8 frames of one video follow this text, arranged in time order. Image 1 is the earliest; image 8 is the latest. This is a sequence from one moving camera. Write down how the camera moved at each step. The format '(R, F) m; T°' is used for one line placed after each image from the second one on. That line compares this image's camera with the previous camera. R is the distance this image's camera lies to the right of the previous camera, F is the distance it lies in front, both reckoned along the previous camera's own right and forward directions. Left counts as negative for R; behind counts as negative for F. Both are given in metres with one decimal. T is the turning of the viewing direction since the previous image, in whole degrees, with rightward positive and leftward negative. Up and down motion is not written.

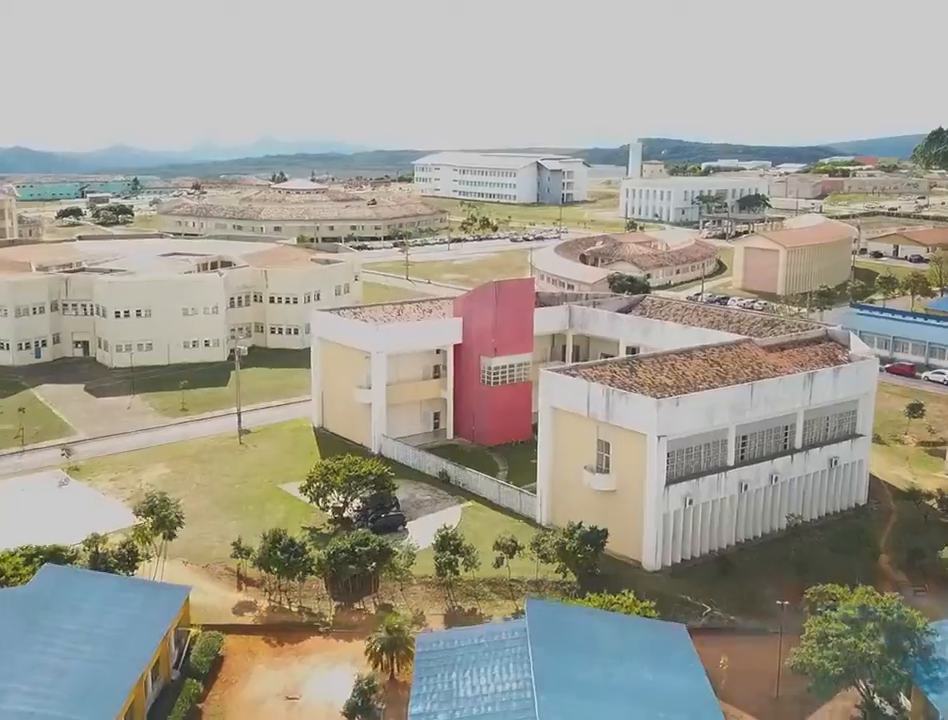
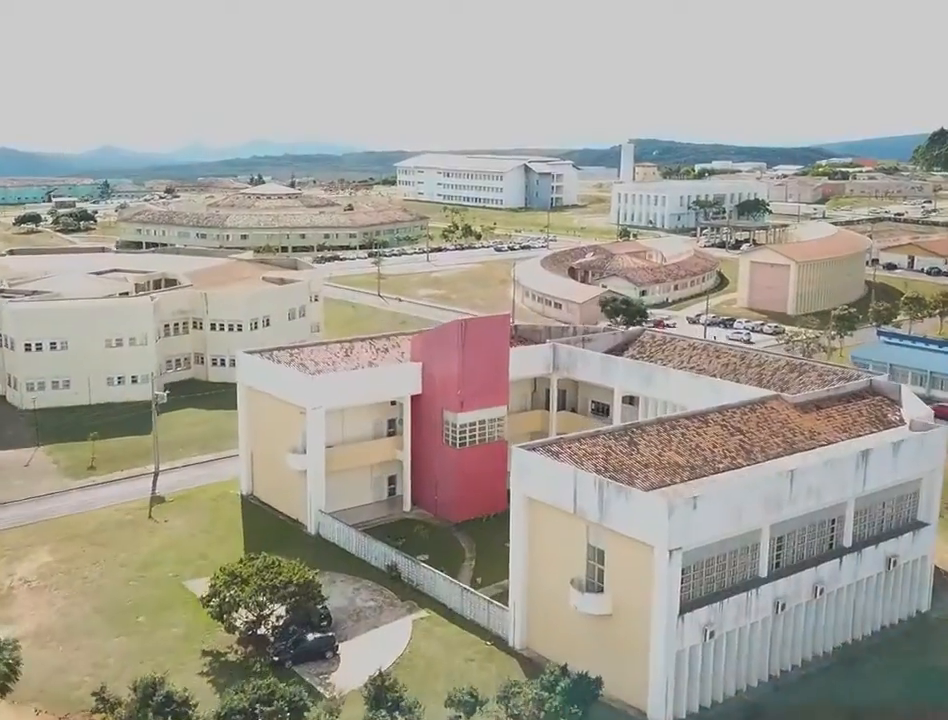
(+1.1, +8.3) m; +1°
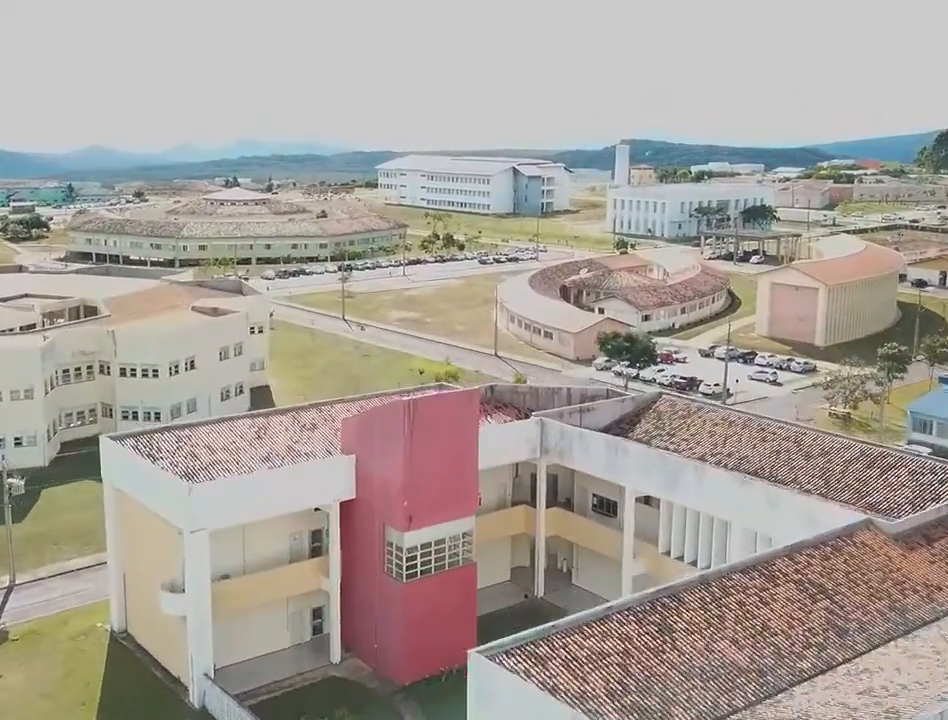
(+1.0, +10.4) m; 0°
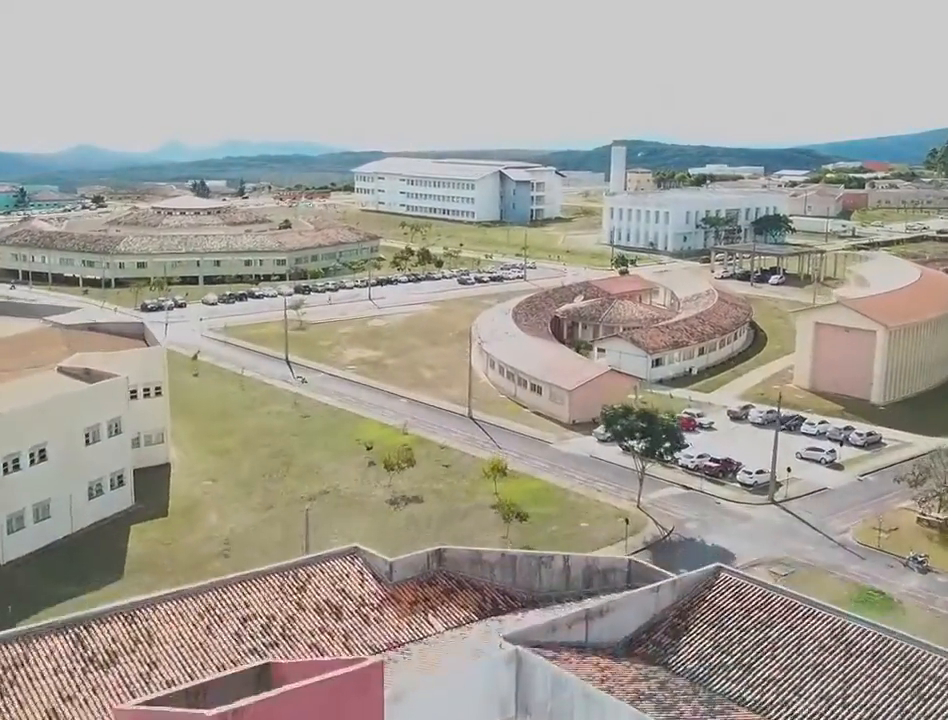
(+1.2, +13.0) m; +1°
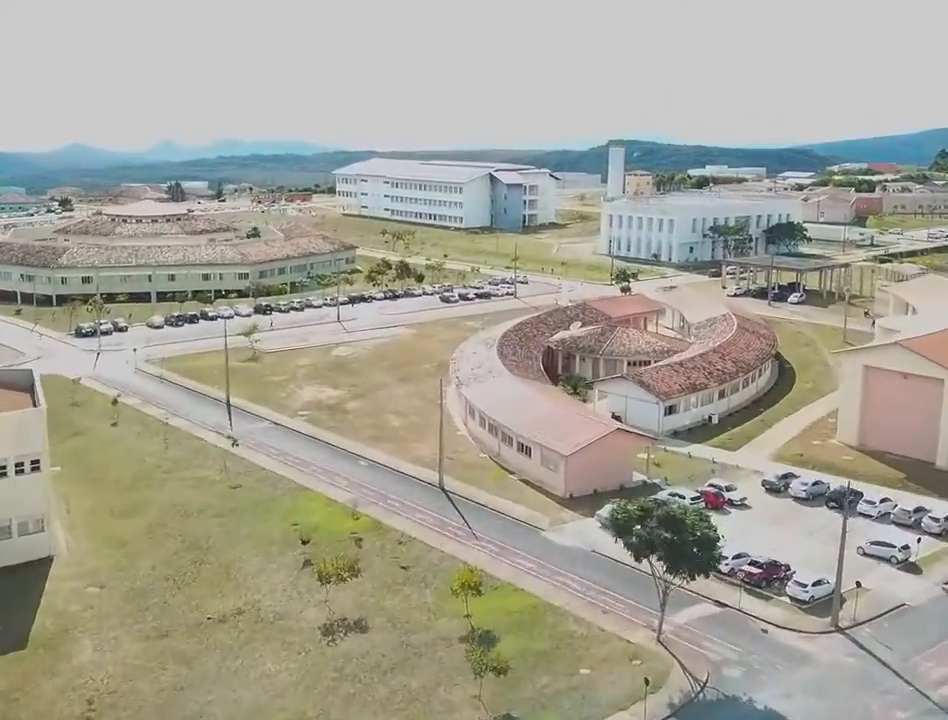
(+0.9, +9.4) m; 0°
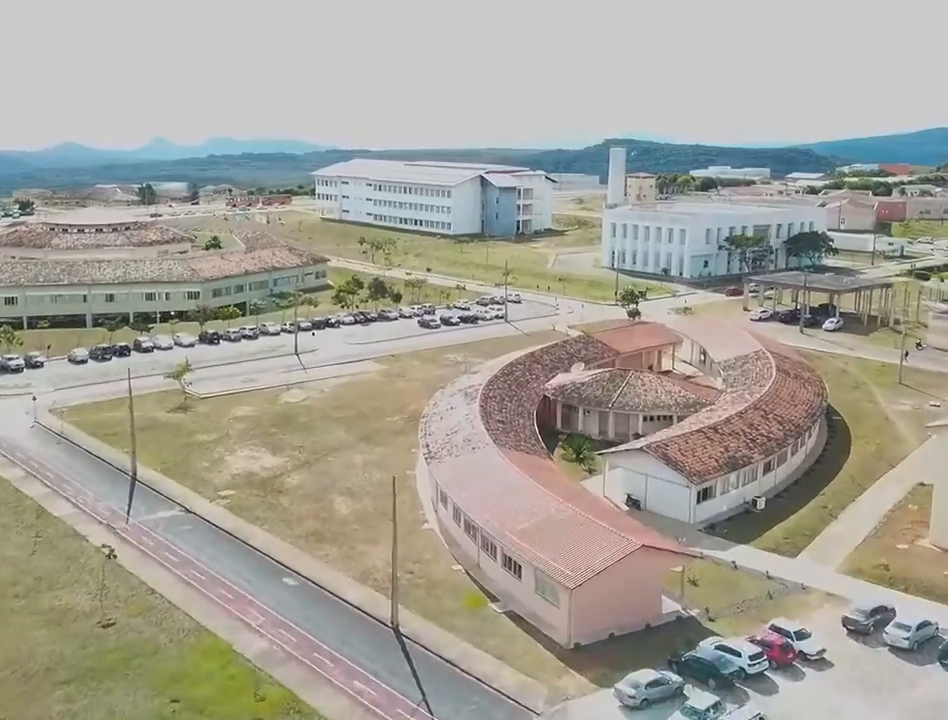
(+0.8, +10.9) m; 0°
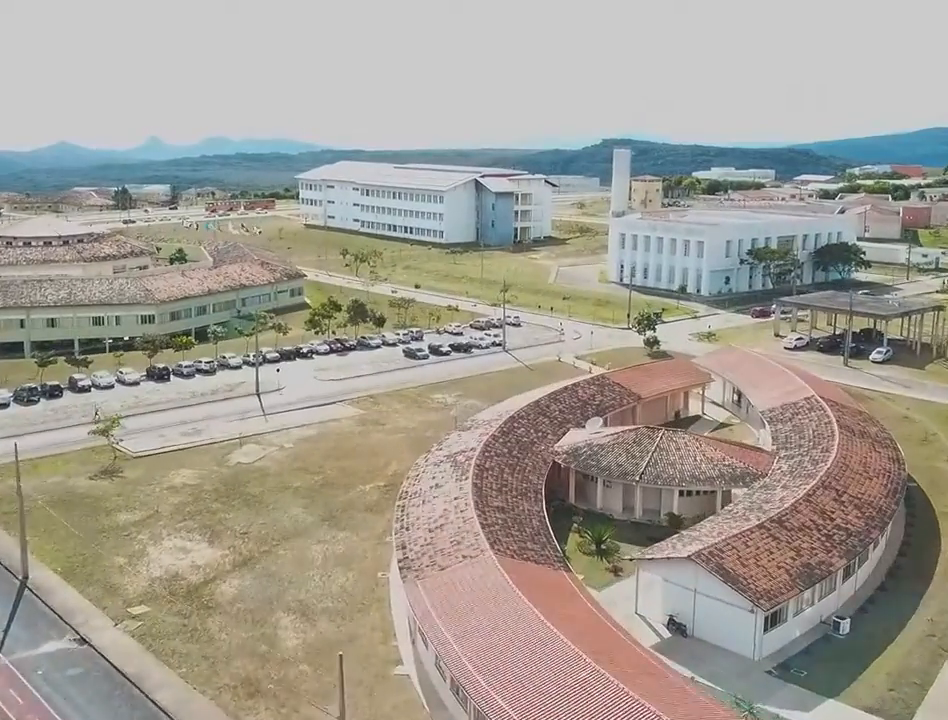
(+0.1, +8.9) m; 0°
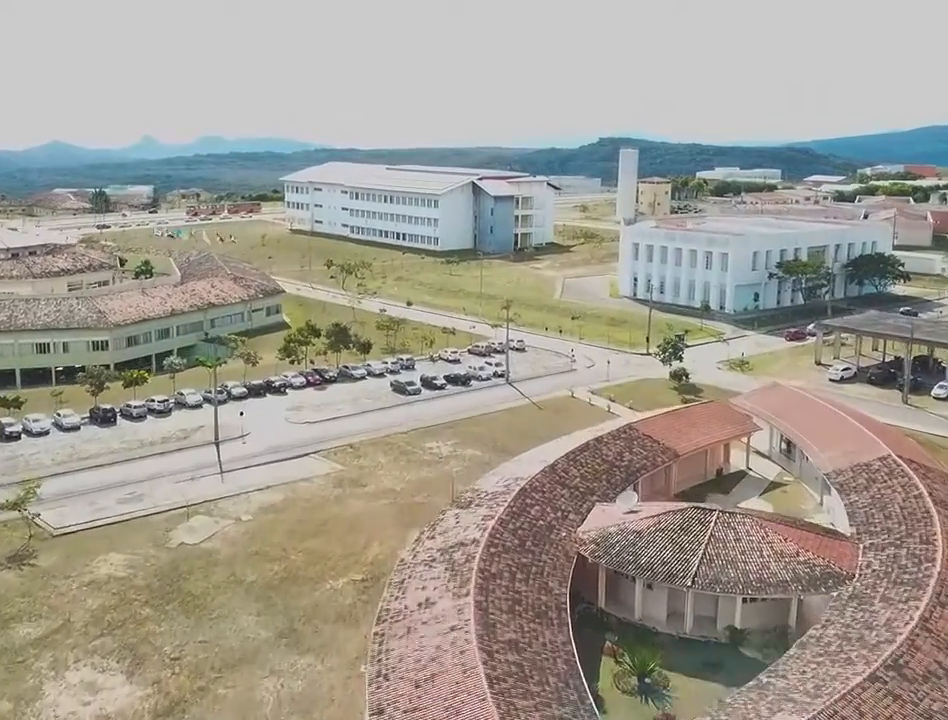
(-0.2, +7.9) m; 0°
